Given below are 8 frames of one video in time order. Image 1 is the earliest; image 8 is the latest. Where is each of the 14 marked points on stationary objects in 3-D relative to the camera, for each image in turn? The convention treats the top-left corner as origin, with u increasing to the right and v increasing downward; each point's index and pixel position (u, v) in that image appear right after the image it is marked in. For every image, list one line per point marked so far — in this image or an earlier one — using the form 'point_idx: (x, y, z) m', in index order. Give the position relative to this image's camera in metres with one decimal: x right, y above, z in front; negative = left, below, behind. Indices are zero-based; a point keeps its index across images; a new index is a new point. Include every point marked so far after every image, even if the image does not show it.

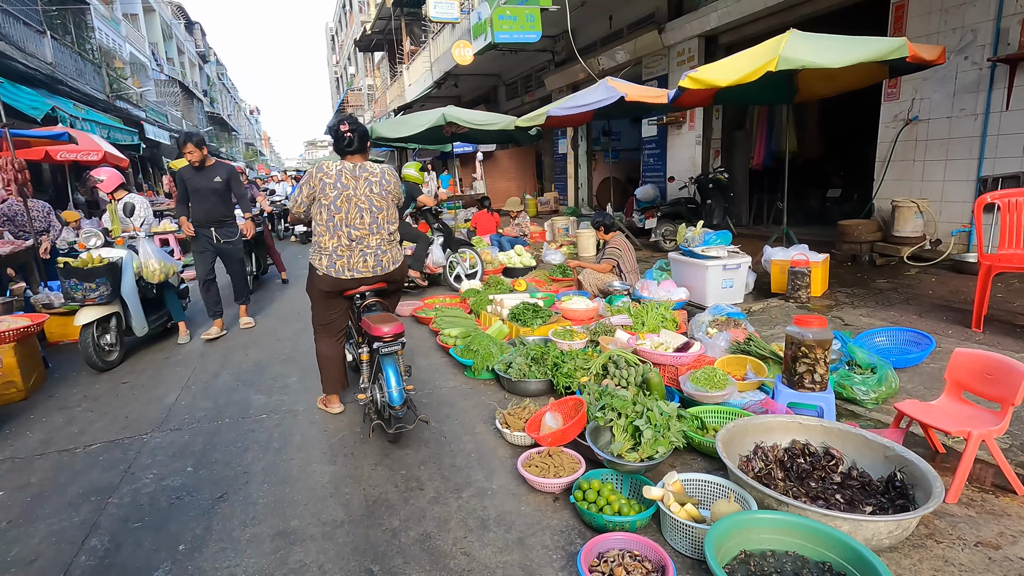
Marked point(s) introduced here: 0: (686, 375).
0: (+1.1, -0.5, +3.3) m
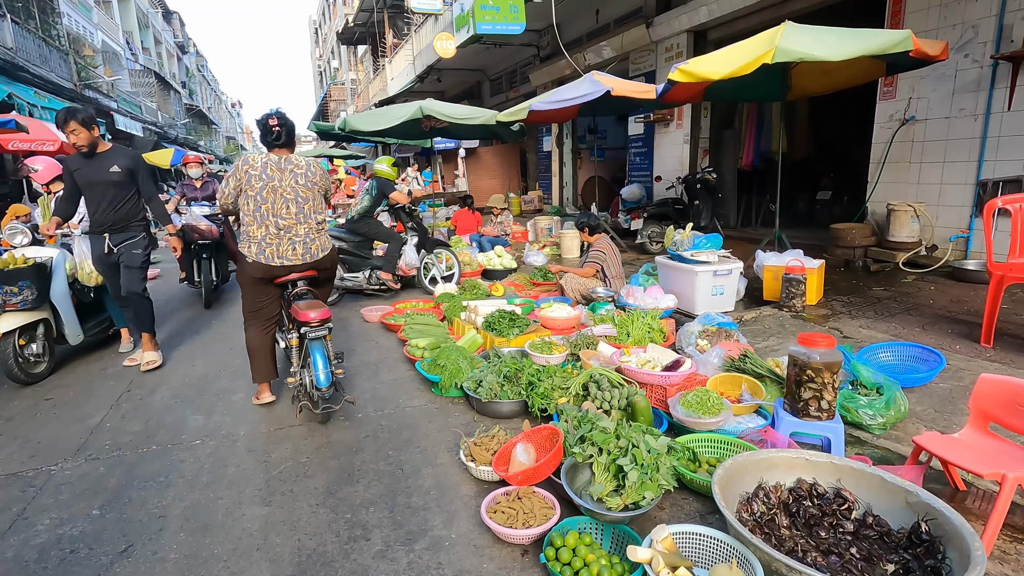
0: (+0.9, -0.6, +3.0) m
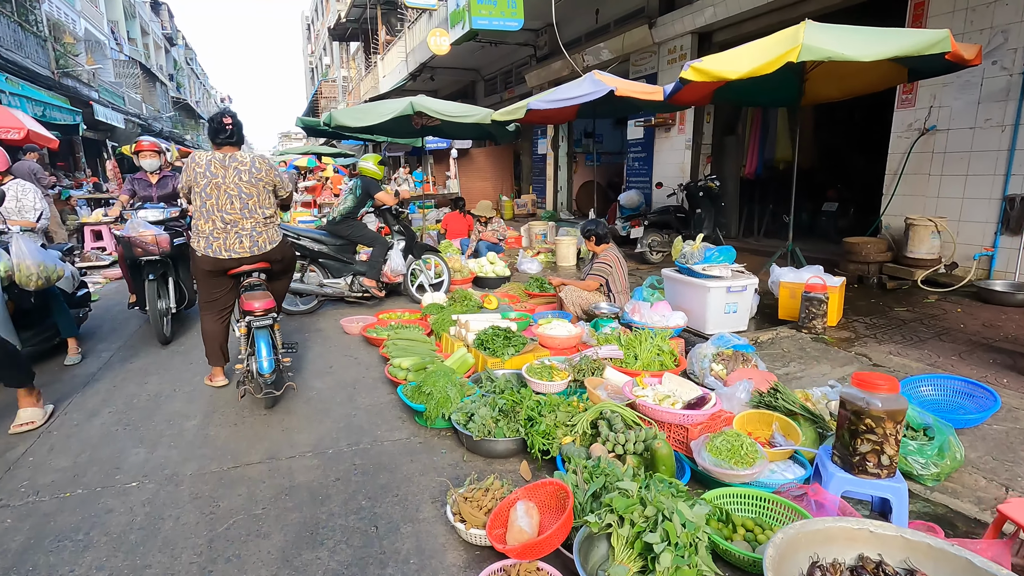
0: (+0.9, -0.7, +2.5) m
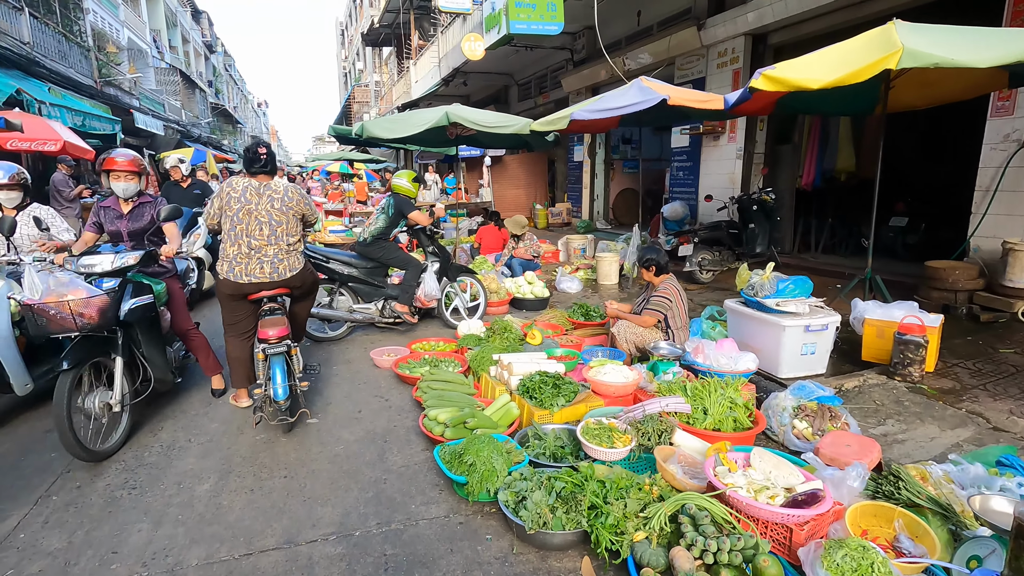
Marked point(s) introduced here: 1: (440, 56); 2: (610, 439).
0: (+1.1, -1.0, +2.0) m
1: (-2.3, +7.3, +16.9) m
2: (+0.5, -0.8, +2.9) m
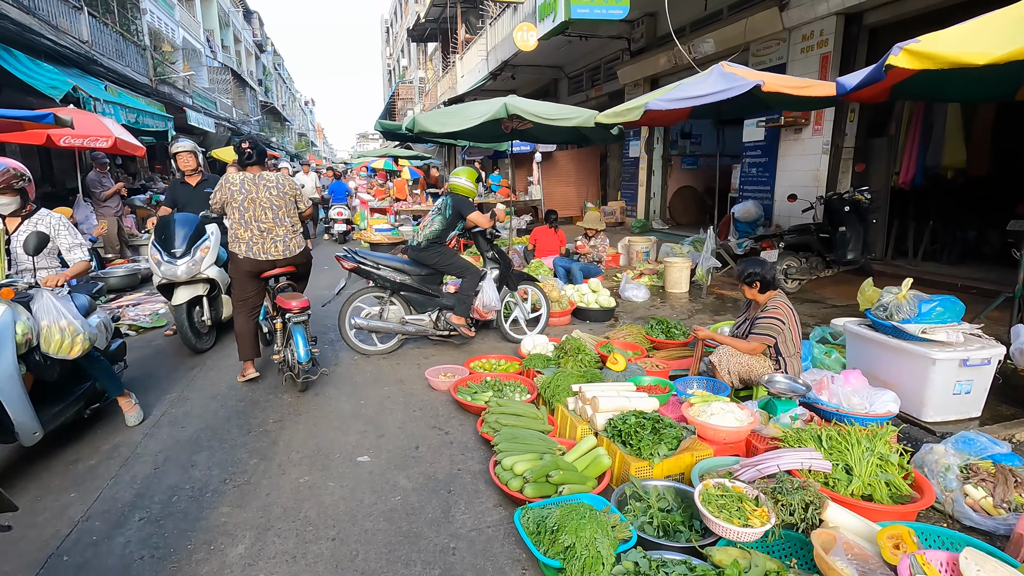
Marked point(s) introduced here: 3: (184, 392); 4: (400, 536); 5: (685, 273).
0: (+1.5, -1.1, +1.3) m
1: (-0.7, +7.3, +16.4) m
2: (+1.0, -0.9, +2.2) m
3: (-2.4, -0.8, +4.0) m
4: (-0.5, -1.1, +2.4) m
5: (+2.3, +0.2, +7.0) m
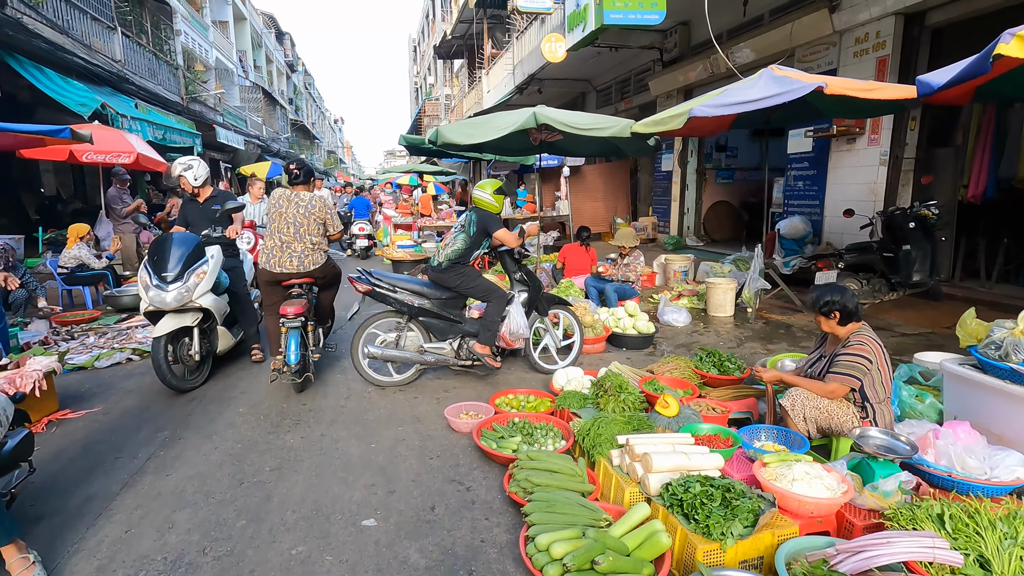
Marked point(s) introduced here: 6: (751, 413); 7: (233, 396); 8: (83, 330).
0: (+1.6, -1.2, +0.7) m
1: (+0.1, +6.8, +16.1) m
2: (+1.1, -1.1, +1.7) m
3: (-2.2, -0.9, +3.6) m
4: (-0.4, -1.3, +1.9) m
5: (+2.6, -0.1, +6.4) m
6: (+1.6, -0.8, +3.5) m
7: (-2.2, -0.8, +4.1) m
8: (-5.0, -0.5, +6.3) m
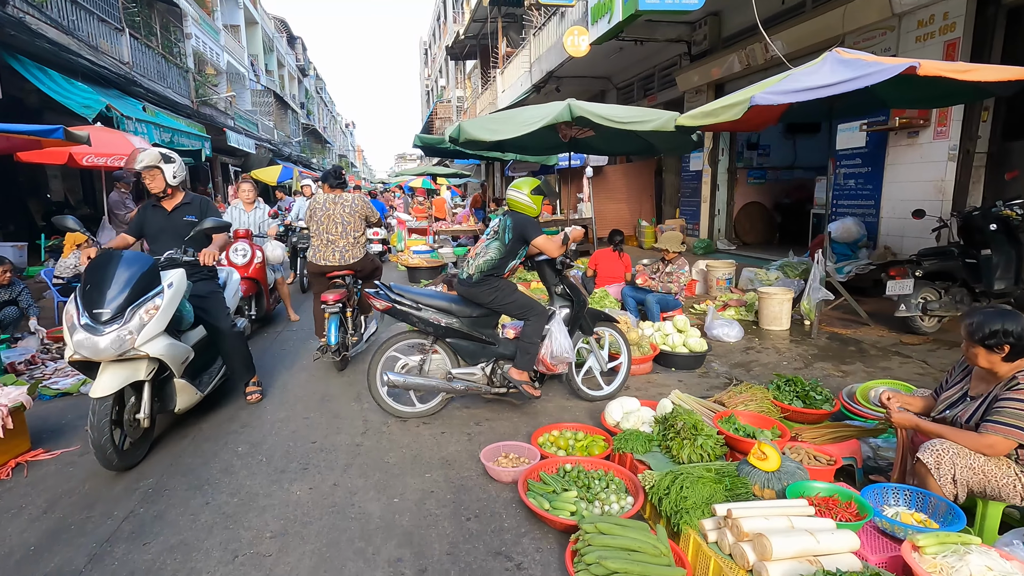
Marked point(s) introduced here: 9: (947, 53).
0: (+1.8, -1.3, +0.1) m
1: (+0.6, +6.6, +15.5) m
2: (+1.3, -1.2, +1.0) m
3: (-2.0, -1.1, +3.0) m
4: (-0.1, -1.4, +1.3) m
5: (+2.9, -0.2, +5.7) m
6: (+1.9, -0.9, +2.9) m
7: (-1.9, -1.0, +3.6) m
8: (-4.7, -0.6, +5.7) m
9: (+5.2, +2.8, +6.4) m
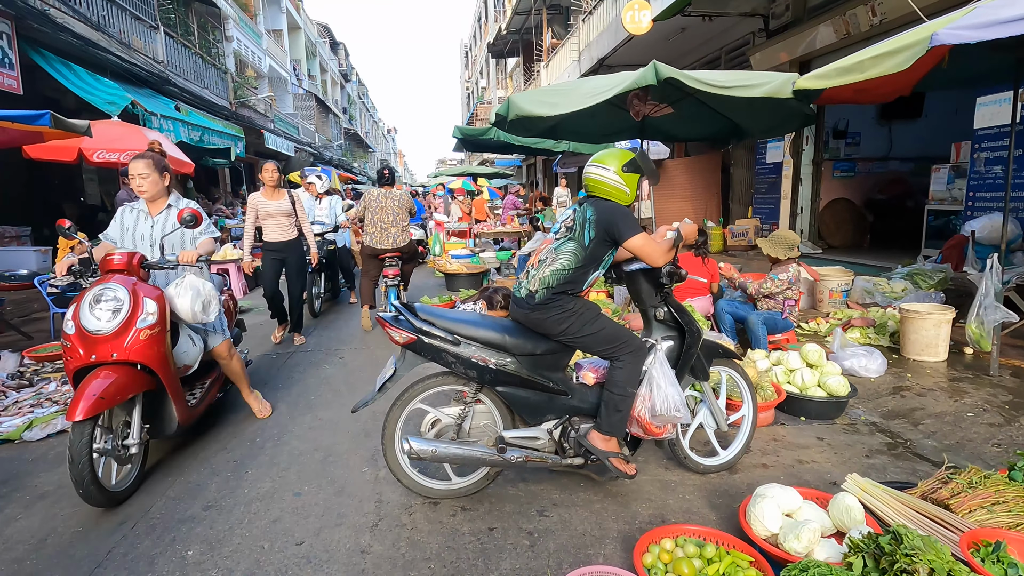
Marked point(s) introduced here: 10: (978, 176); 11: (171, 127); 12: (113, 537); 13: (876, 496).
0: (+1.9, -1.4, -1.3) m
1: (+1.8, +6.4, +14.3) m
2: (+1.5, -1.3, -0.3) m
3: (-1.6, -1.2, +1.9) m
4: (+0.1, -1.5, +0.1) m
5: (+3.5, -0.3, +4.2) m
6: (+2.2, -1.0, +1.5) m
7: (-1.5, -1.1, +2.5) m
8: (-4.1, -0.7, +4.8) m
9: (+5.8, +2.7, +4.8) m
10: (+5.6, +1.3, +6.4) m
11: (-7.4, +3.5, +11.8) m
12: (-1.8, -1.1, +2.3) m
13: (+1.5, -0.8, +2.1) m
